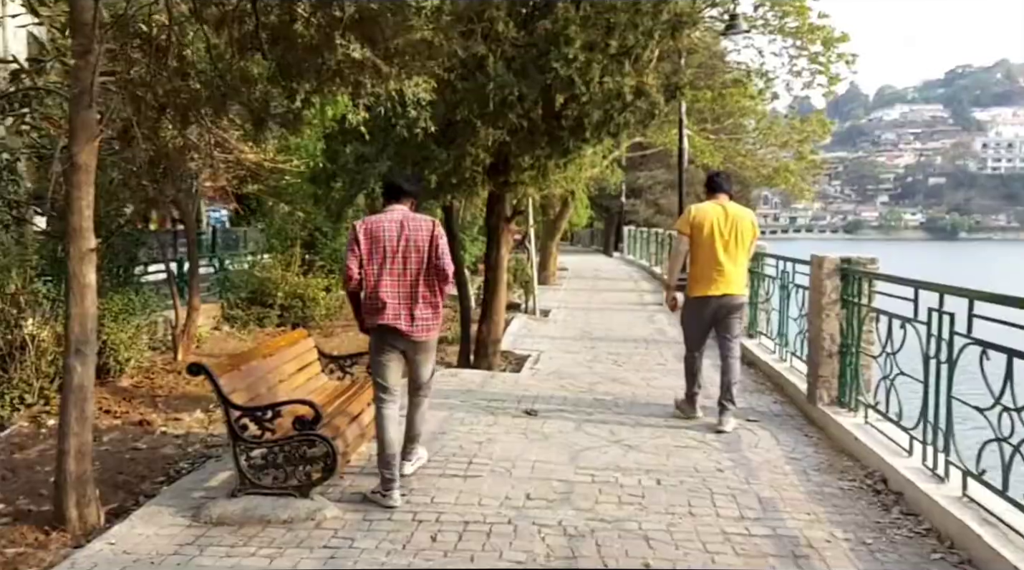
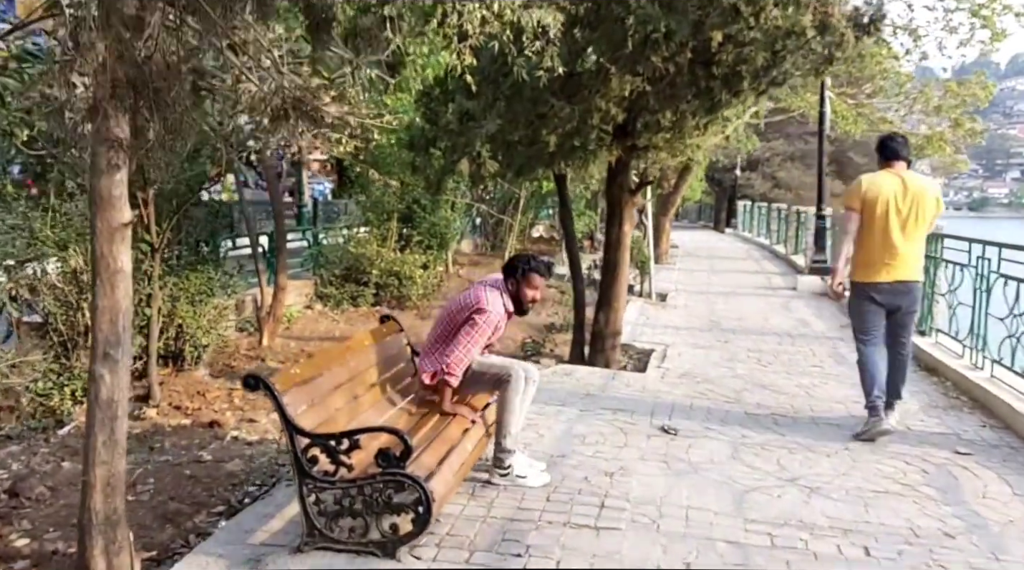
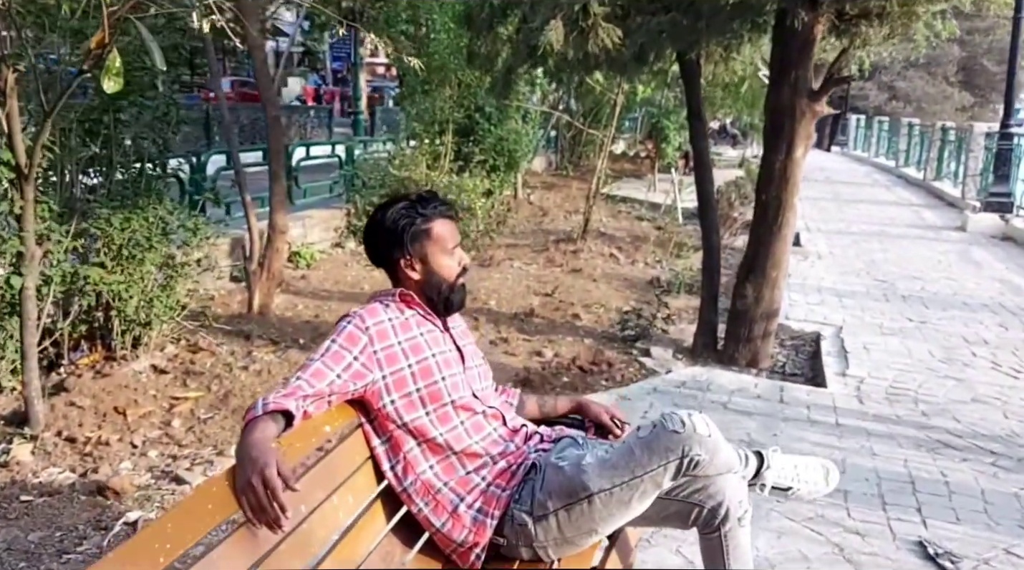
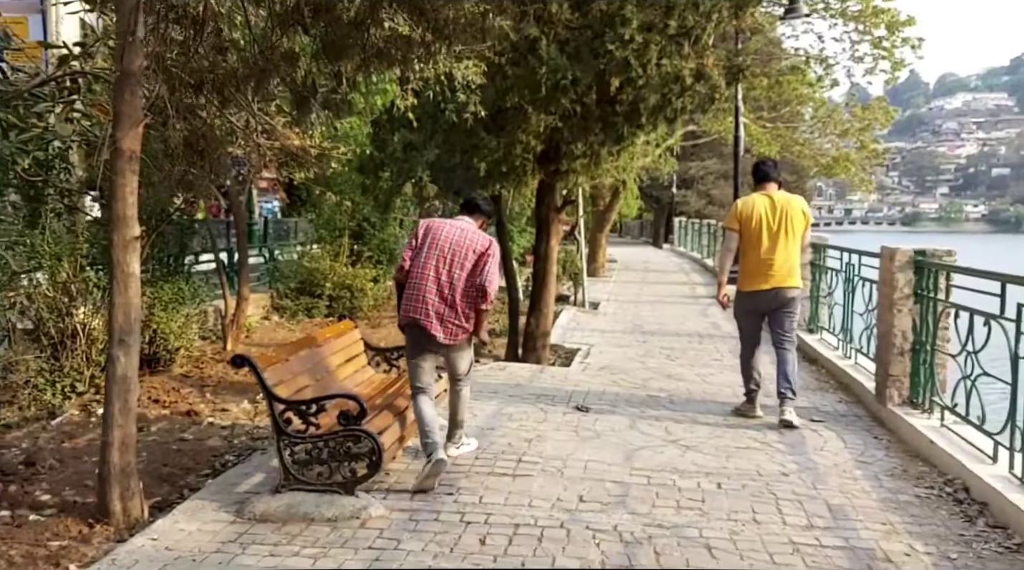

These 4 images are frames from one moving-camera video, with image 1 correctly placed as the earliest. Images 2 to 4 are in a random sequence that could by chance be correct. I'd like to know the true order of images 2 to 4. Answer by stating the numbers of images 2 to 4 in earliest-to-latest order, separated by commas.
4, 2, 3
